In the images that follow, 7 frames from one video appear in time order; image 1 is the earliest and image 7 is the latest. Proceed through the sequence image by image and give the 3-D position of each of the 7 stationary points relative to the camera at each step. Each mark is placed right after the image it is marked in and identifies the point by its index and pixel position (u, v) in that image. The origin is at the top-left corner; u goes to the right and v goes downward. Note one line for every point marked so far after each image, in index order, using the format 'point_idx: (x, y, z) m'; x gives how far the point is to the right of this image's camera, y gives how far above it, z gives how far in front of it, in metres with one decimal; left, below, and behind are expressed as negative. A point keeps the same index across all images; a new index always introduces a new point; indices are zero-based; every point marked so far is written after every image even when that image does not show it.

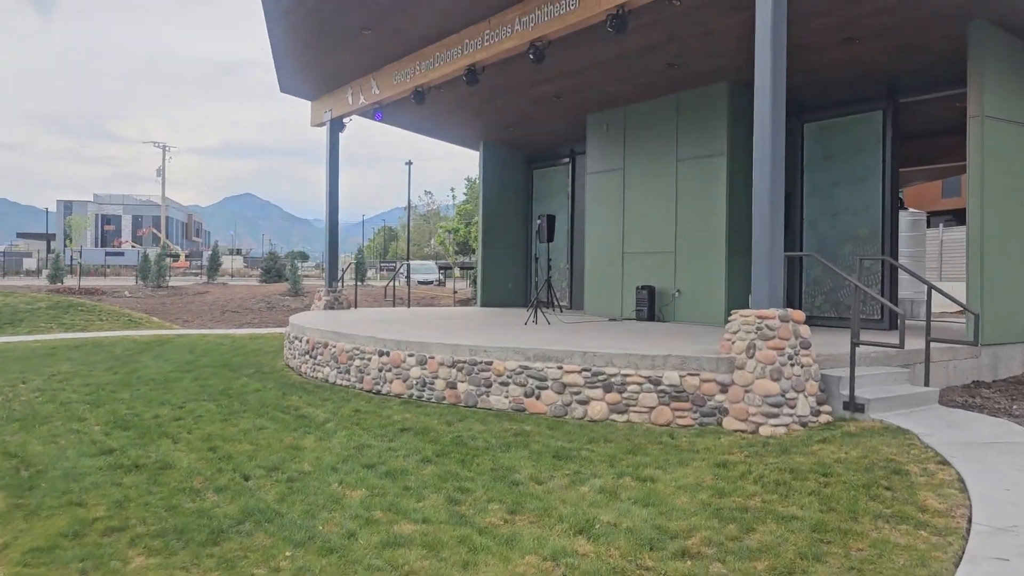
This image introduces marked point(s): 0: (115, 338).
0: (-5.9, -0.7, +12.5) m
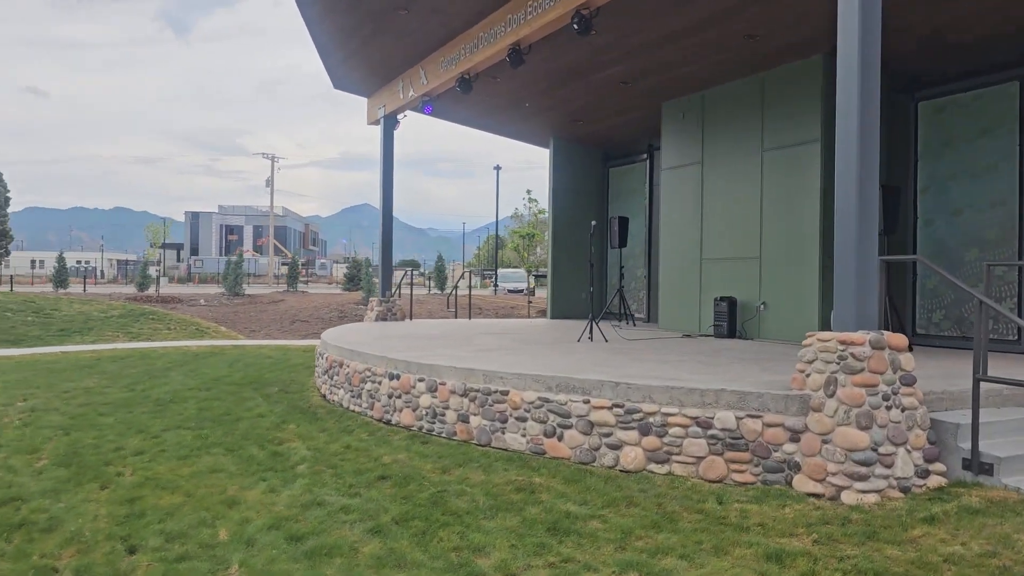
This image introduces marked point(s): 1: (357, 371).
0: (-4.9, -0.9, +12.1) m
1: (-1.2, -0.6, +6.4) m
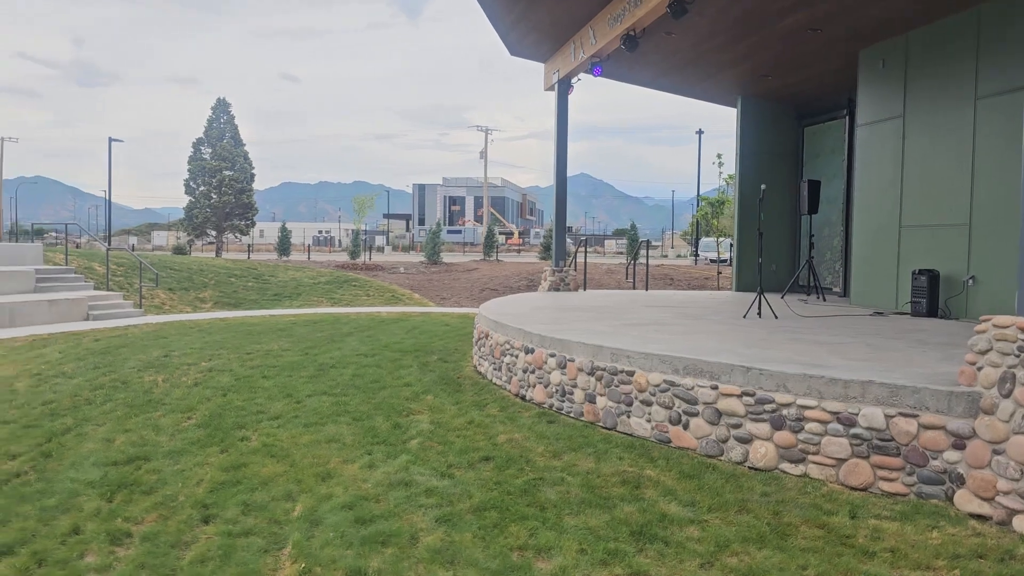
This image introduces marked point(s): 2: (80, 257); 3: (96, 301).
0: (-2.3, -0.4, +12.7) m
1: (-0.1, -0.4, +6.2) m
2: (-7.9, +0.6, +15.5) m
3: (-6.3, -0.2, +12.7) m
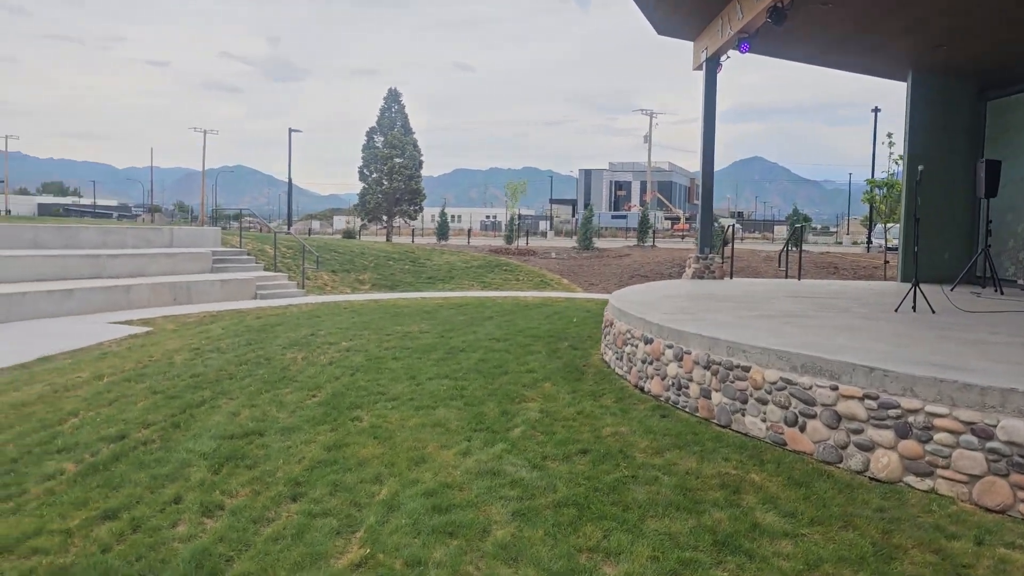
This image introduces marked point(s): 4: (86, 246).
0: (-0.1, -0.2, +12.8) m
1: (+0.8, -0.3, +6.1) m
2: (-5.1, +0.9, +16.6) m
3: (-4.0, +0.1, +13.6) m
4: (-6.3, +0.6, +12.5) m
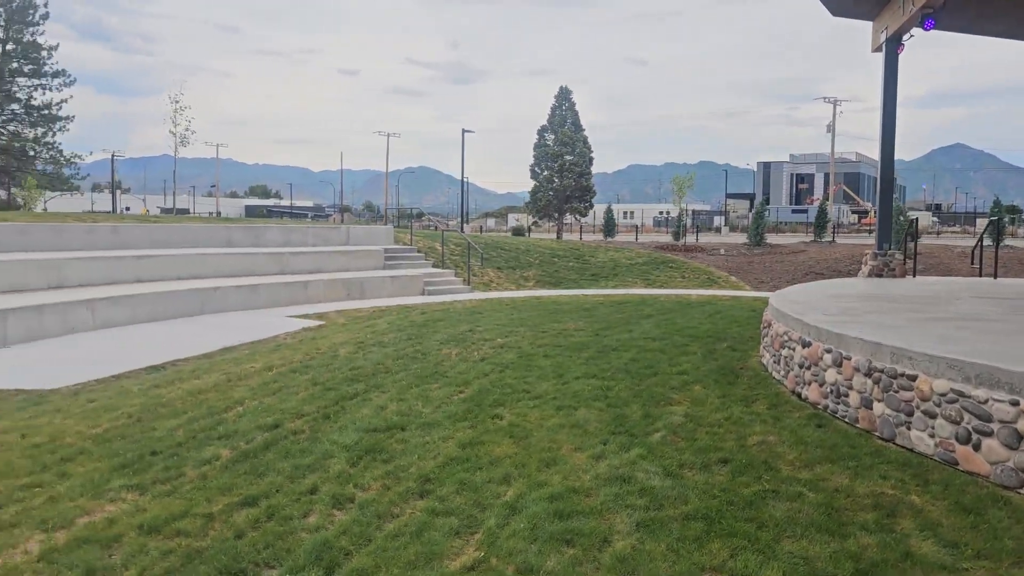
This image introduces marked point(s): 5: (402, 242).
0: (+2.3, -0.1, +12.5) m
1: (+1.8, -0.3, +5.7) m
2: (-1.8, +1.0, +17.2) m
3: (-1.3, +0.2, +14.1) m
4: (-3.8, +0.7, +13.4) m
5: (-2.2, +0.9, +16.5) m
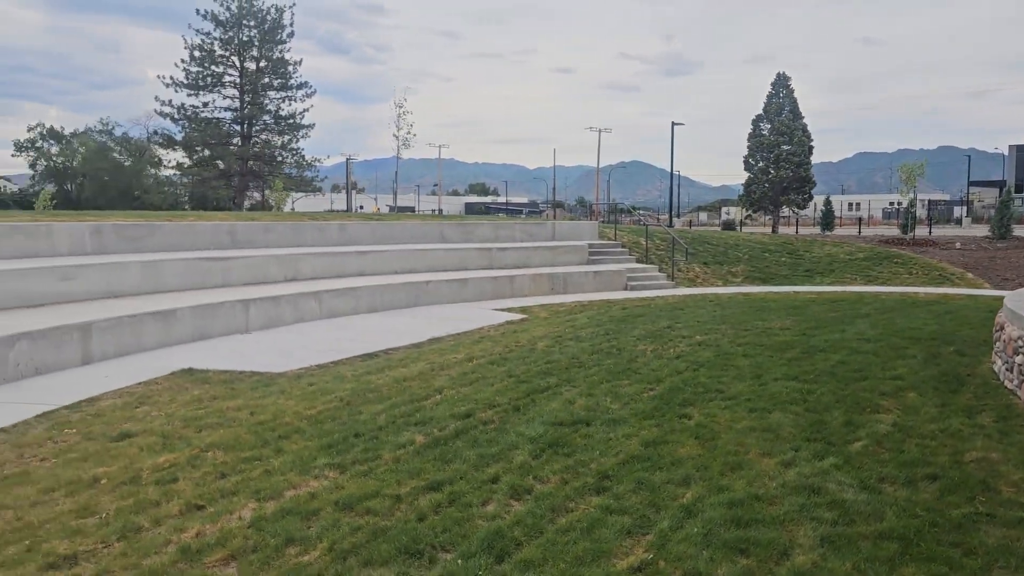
0: (+5.2, -0.1, +11.6) m
1: (+3.0, -0.3, +5.1) m
2: (+2.4, +1.1, +17.1) m
3: (+2.1, +0.2, +14.0) m
4: (-0.5, +0.8, +14.0) m
5: (+1.9, +1.0, +16.5) m
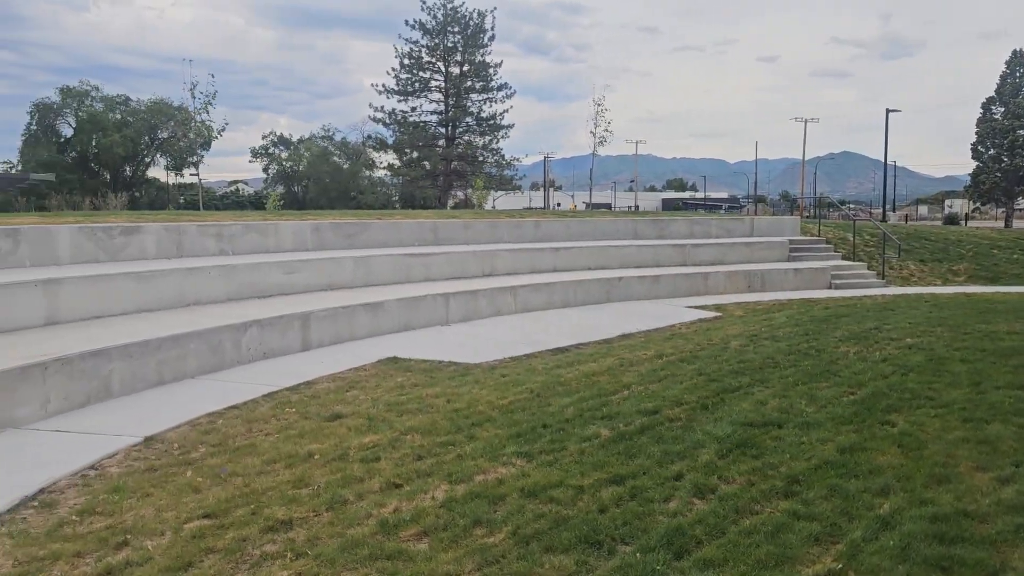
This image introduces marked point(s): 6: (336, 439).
0: (+7.6, -0.1, +10.1) m
1: (+4.1, -0.3, +4.3) m
2: (+6.2, +1.1, +16.2) m
3: (+5.2, +0.3, +13.2) m
4: (+2.7, +0.9, +13.8) m
5: (+5.6, +1.0, +15.7) m
6: (-0.9, -0.8, +4.4) m
